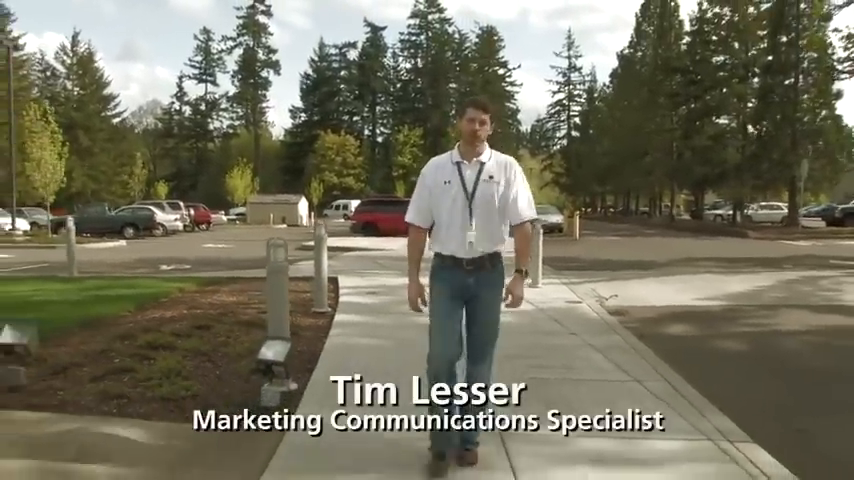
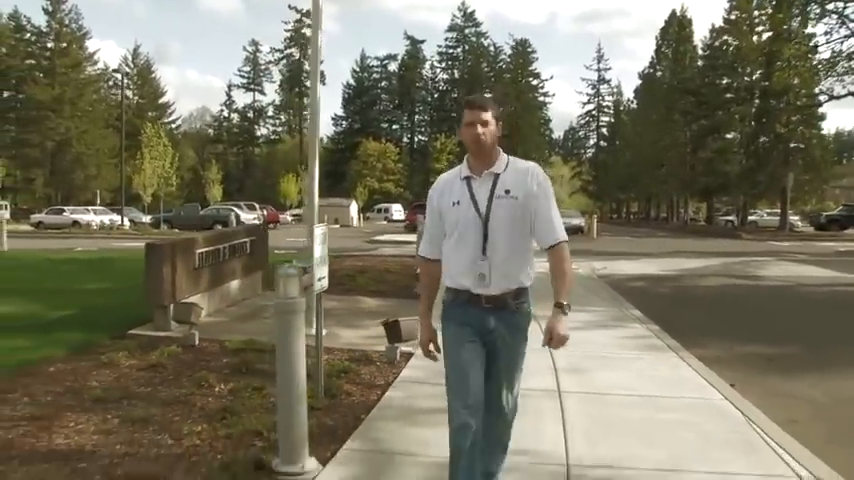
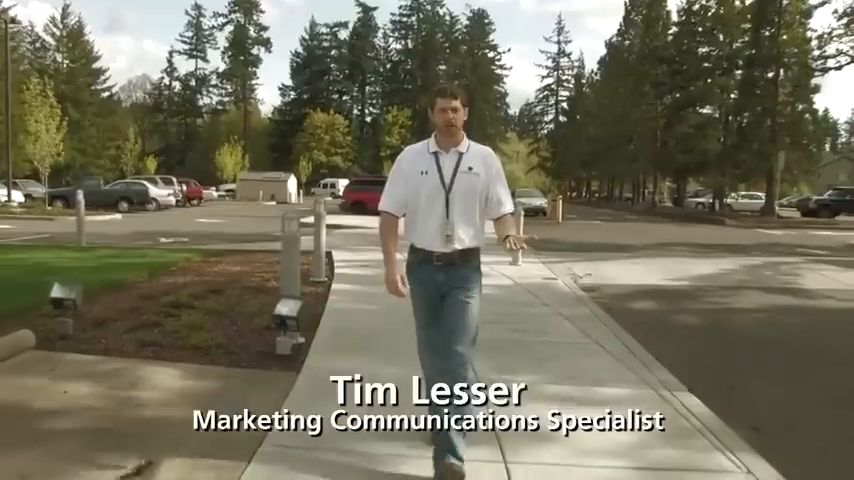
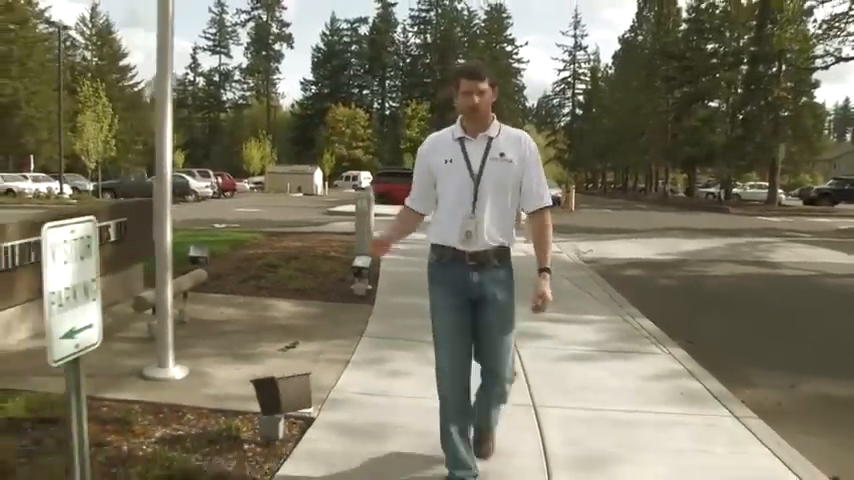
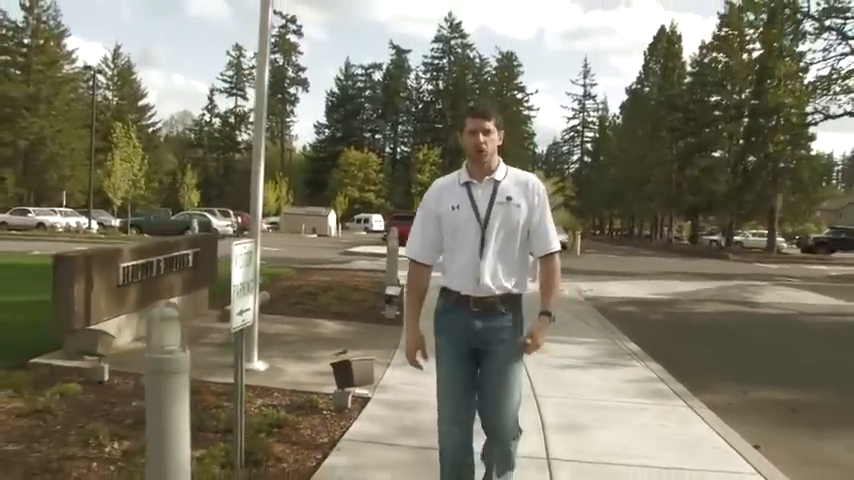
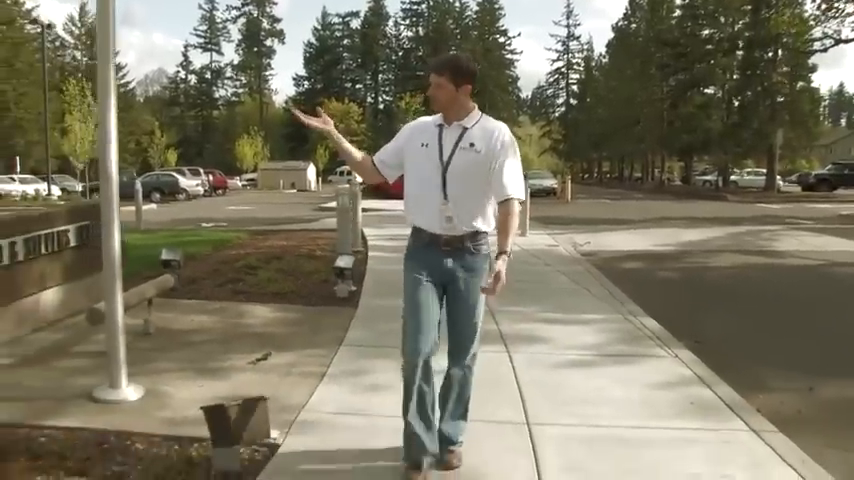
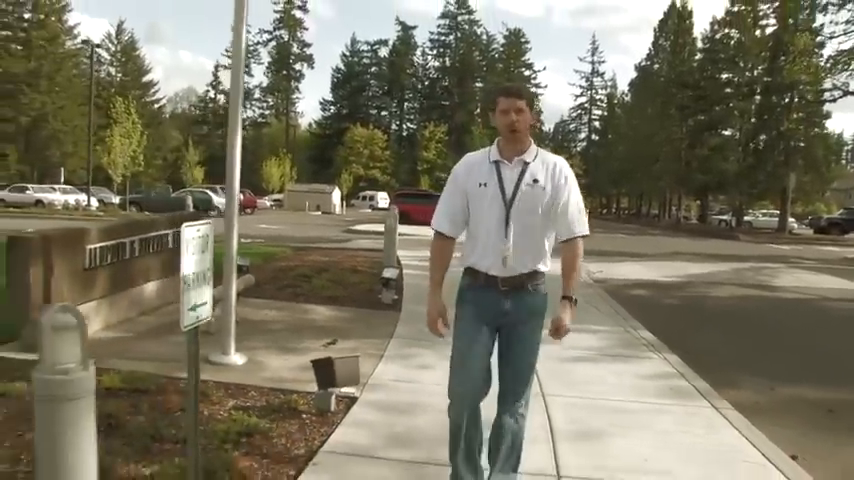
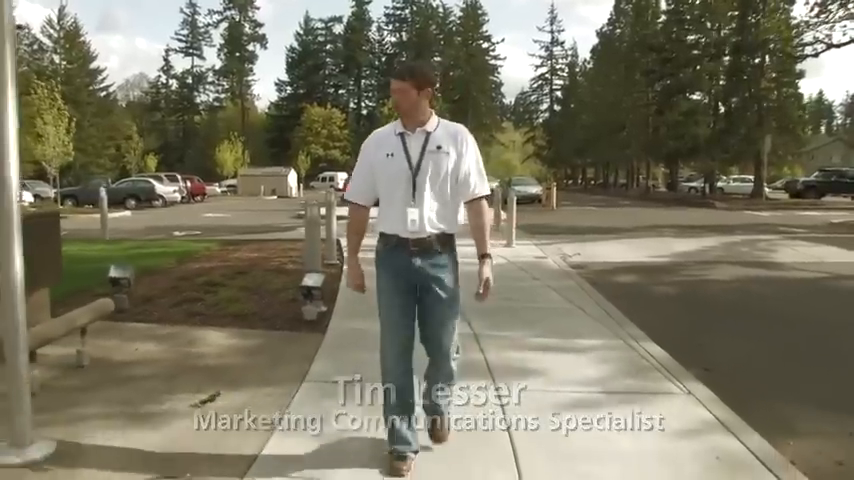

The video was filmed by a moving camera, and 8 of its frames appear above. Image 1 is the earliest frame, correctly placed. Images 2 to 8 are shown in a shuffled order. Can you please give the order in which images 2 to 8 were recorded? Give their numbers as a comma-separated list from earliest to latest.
3, 8, 6, 4, 7, 5, 2
